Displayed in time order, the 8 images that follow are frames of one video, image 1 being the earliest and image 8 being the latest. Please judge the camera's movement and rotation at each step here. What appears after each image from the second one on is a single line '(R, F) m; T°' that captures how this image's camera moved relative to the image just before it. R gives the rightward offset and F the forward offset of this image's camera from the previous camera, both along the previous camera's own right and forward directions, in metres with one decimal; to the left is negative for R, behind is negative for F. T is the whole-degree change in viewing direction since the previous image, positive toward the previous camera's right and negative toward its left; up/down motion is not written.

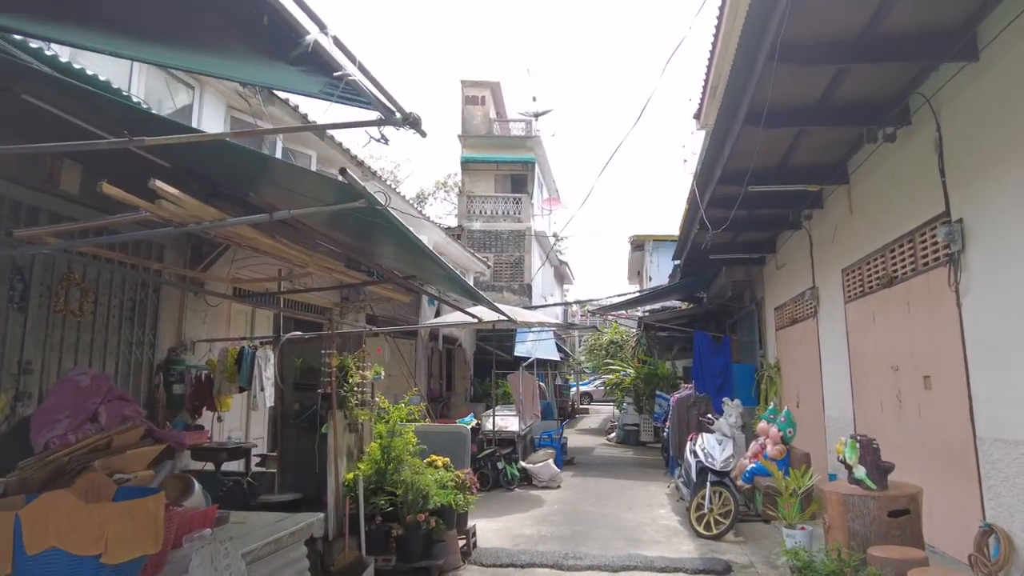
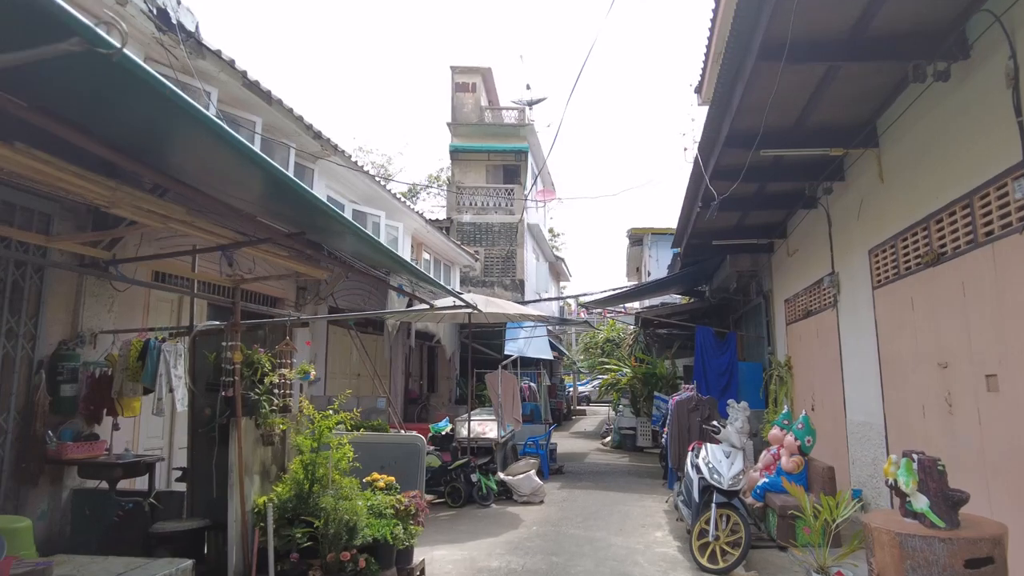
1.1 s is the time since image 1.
(+0.3, +1.0) m; 0°
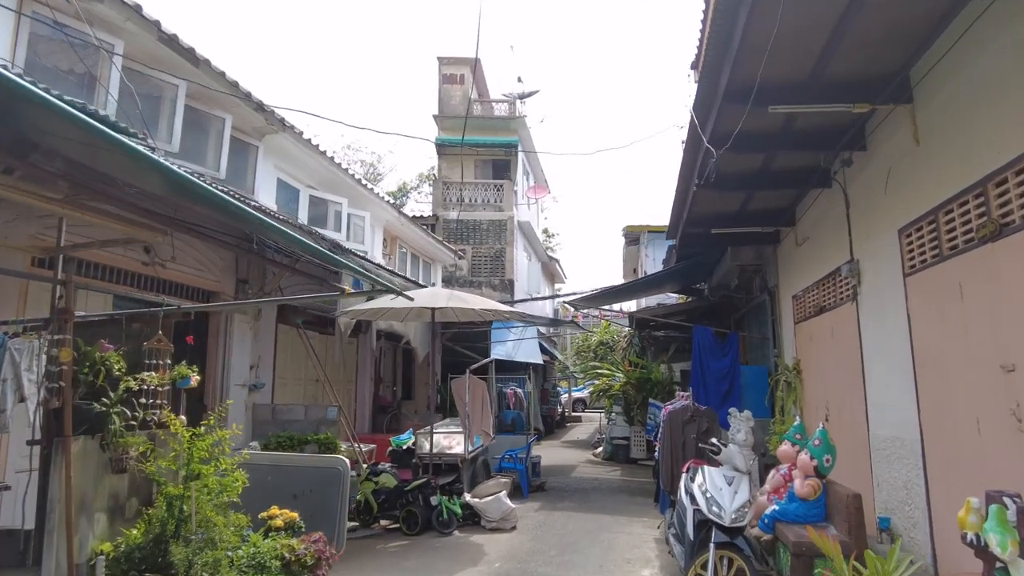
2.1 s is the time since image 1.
(+0.3, +1.0) m; 0°
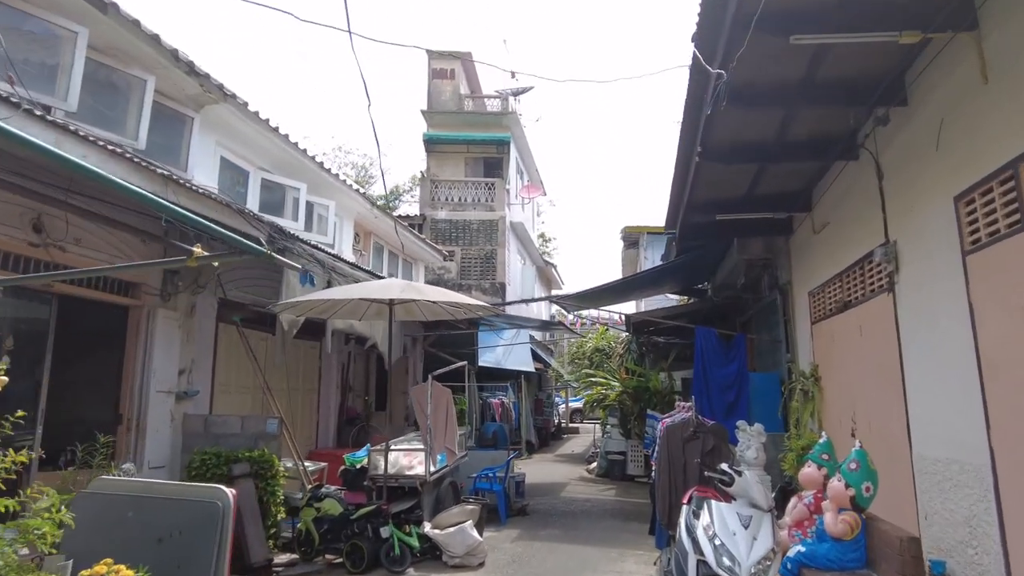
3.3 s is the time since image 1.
(+0.3, +1.0) m; 0°
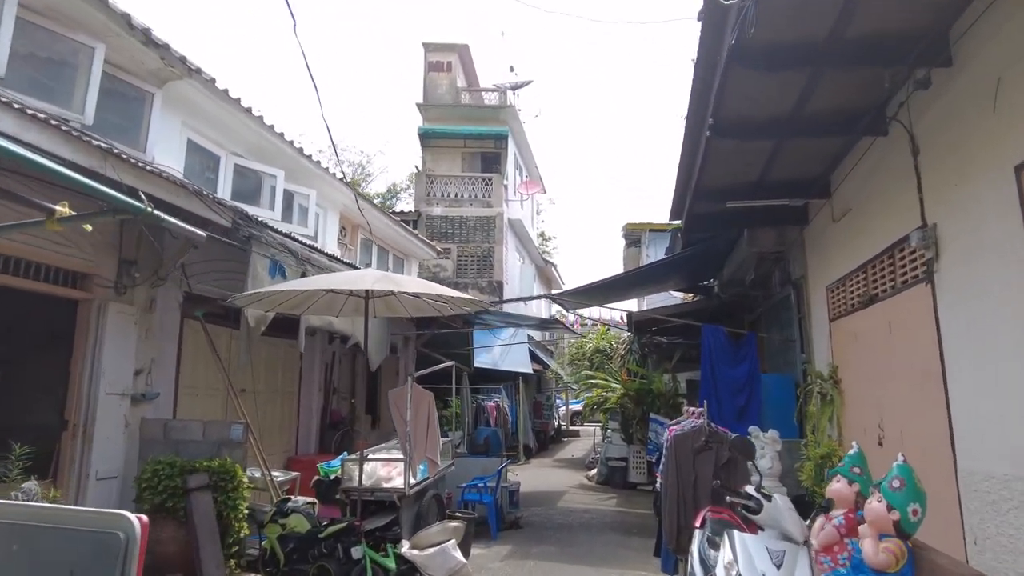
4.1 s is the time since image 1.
(+0.1, +0.6) m; 0°
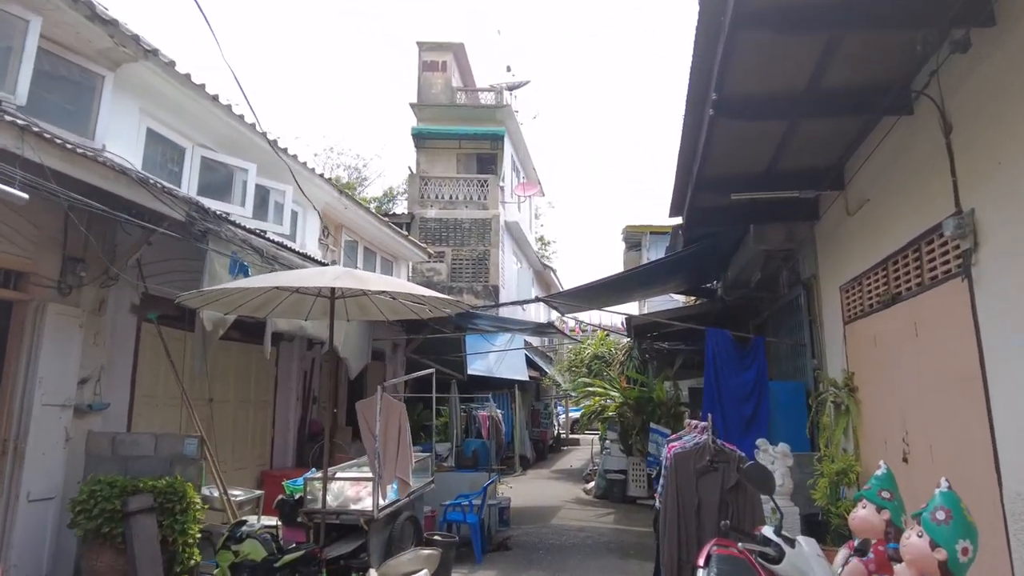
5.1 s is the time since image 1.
(+0.2, +0.5) m; 0°
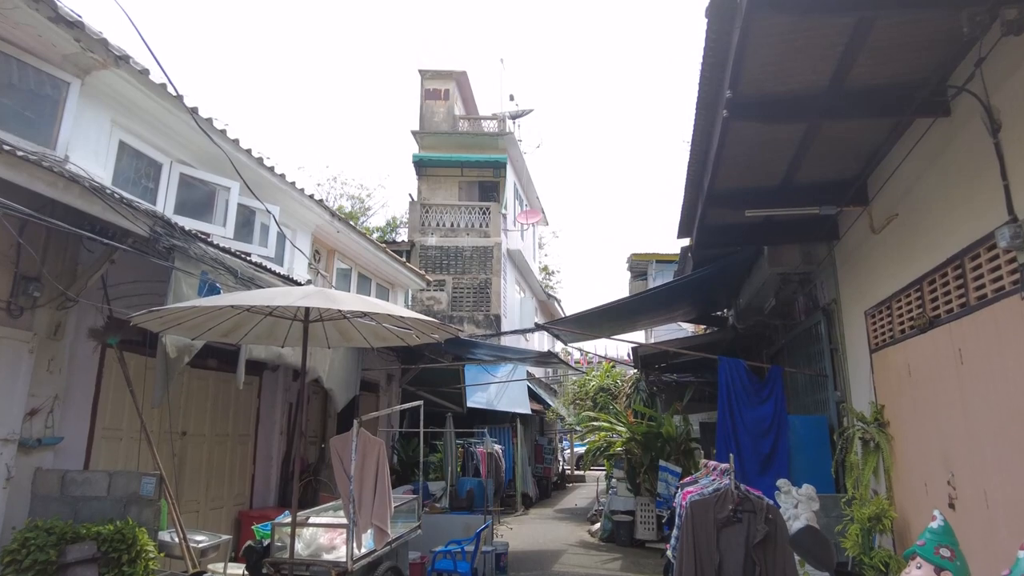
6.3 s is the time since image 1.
(+0.1, +0.5) m; -1°
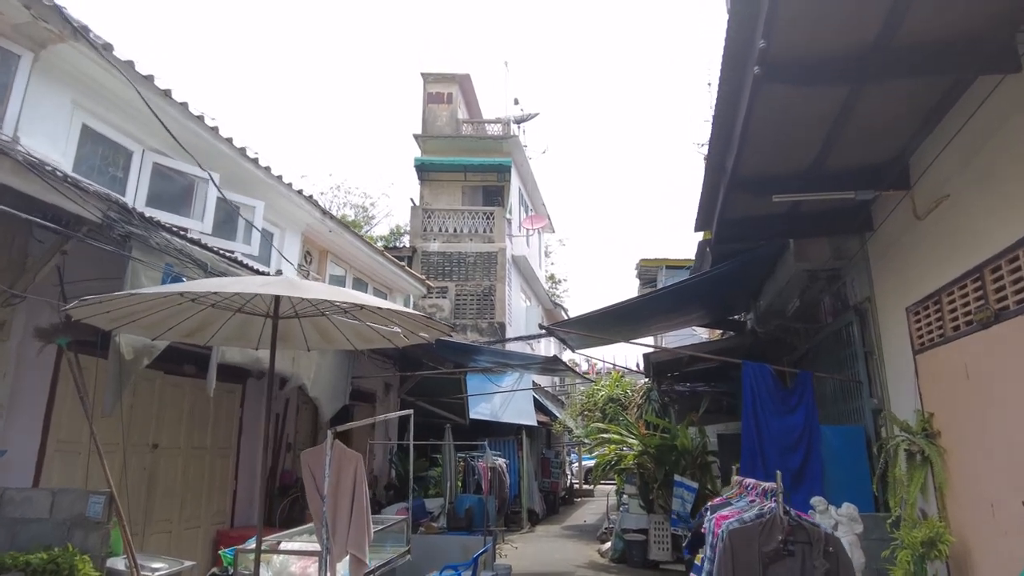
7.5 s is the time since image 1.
(+0.1, +0.5) m; -1°
